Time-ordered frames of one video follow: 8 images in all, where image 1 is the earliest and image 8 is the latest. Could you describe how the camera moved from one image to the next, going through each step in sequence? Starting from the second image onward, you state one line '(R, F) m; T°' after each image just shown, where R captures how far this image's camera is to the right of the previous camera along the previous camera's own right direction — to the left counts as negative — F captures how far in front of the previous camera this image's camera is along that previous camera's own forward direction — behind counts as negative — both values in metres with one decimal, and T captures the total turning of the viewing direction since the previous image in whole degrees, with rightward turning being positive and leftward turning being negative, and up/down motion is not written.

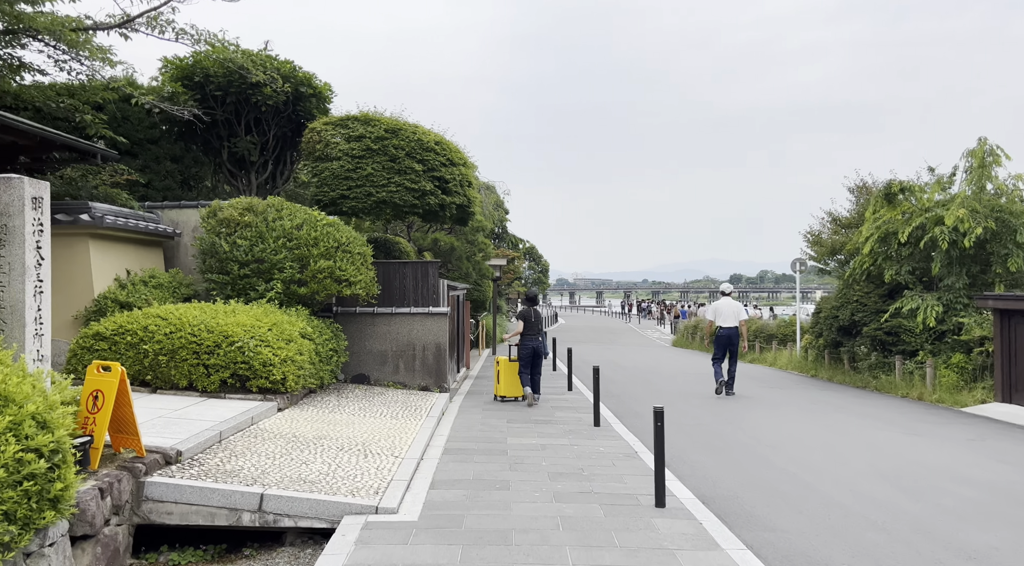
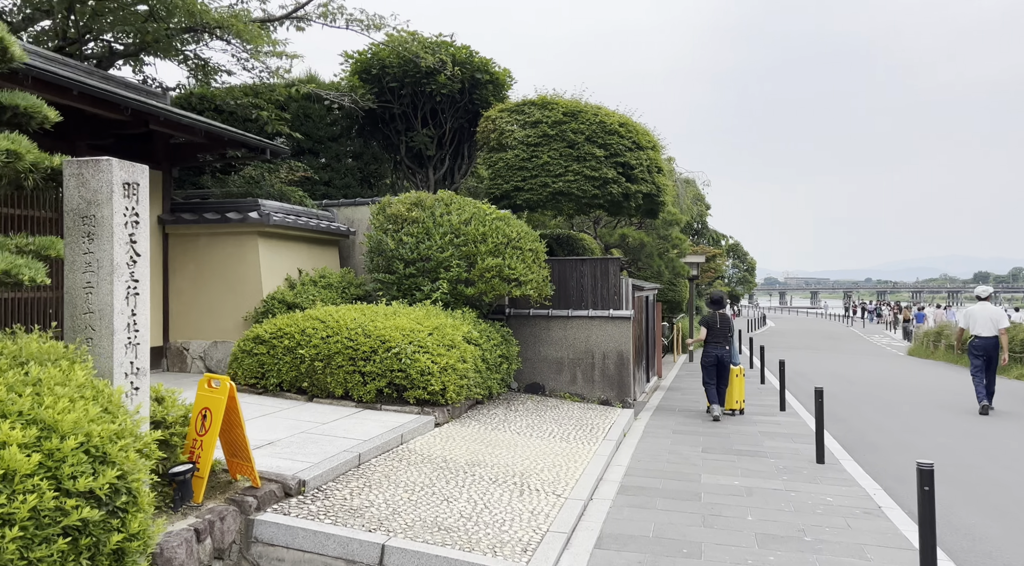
(+0.1, +1.4) m; -14°
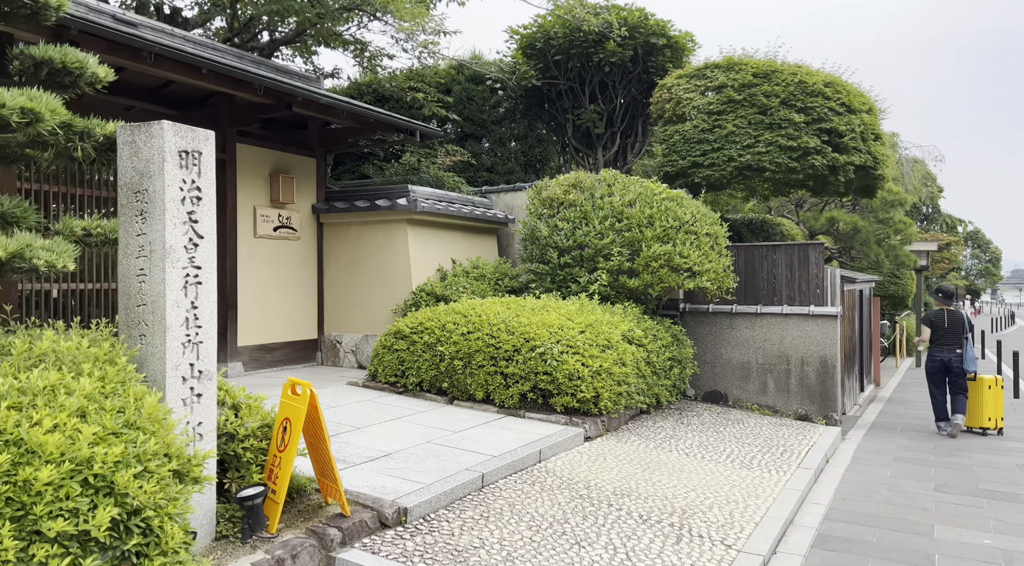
(+0.3, +1.2) m; -14°
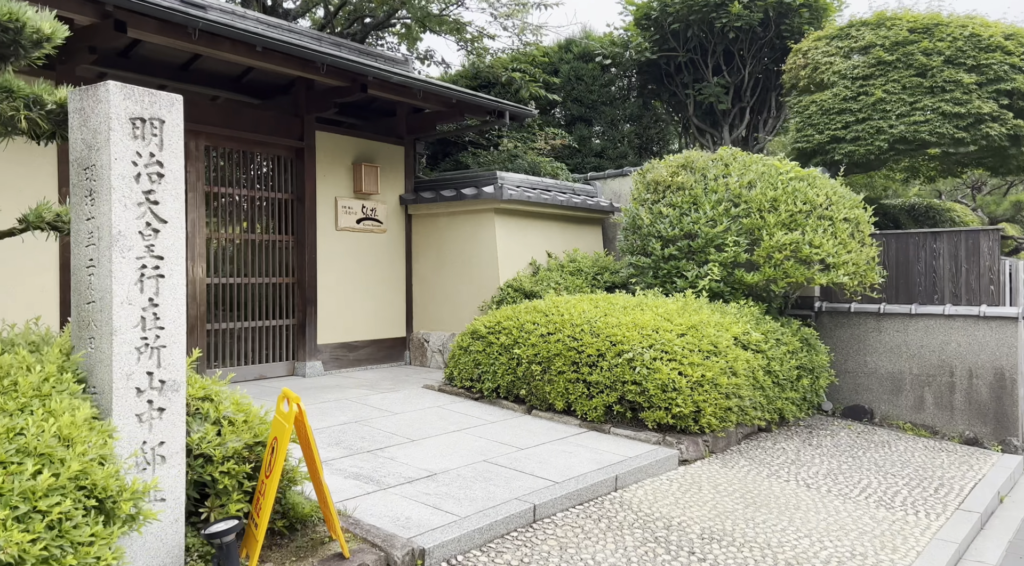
(+0.5, +0.9) m; -11°
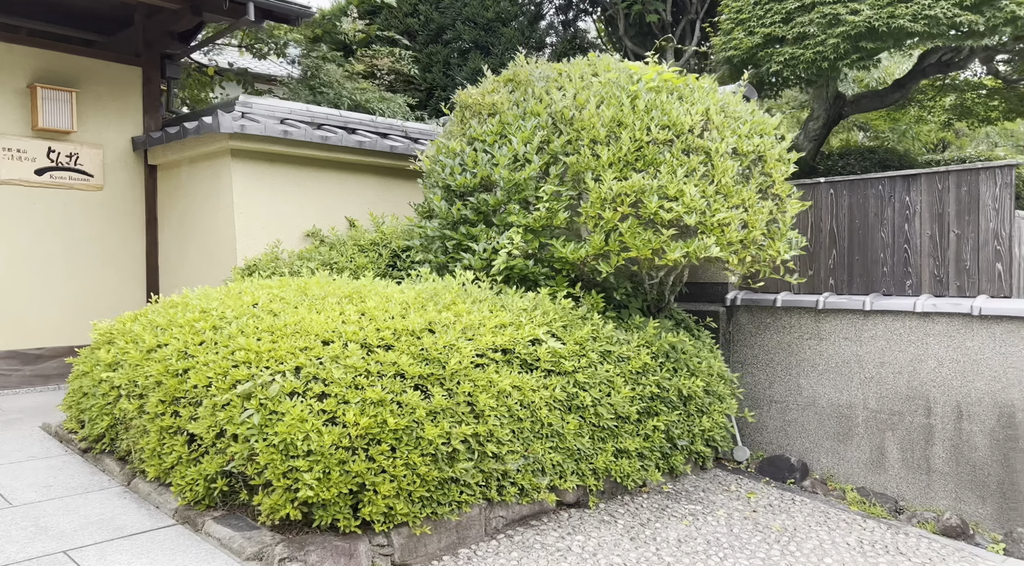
(+2.3, +2.8) m; -6°
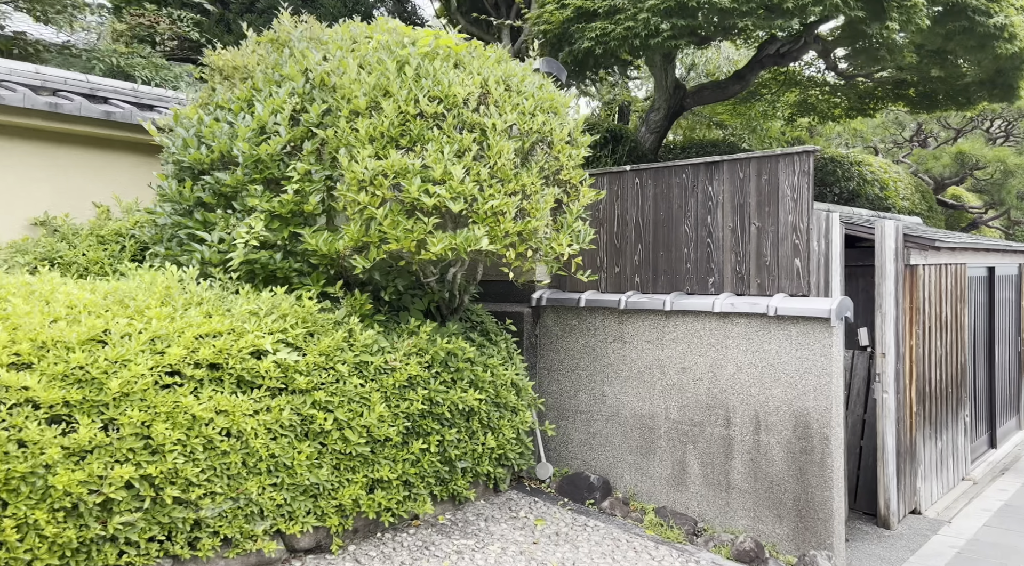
(+0.7, +0.7) m; +8°
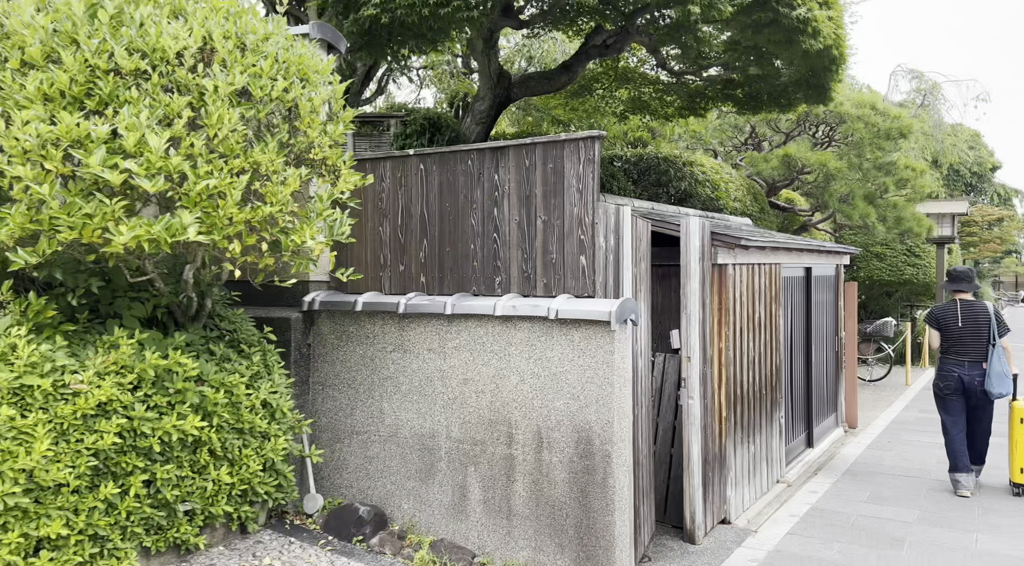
(+0.6, +0.6) m; +10°
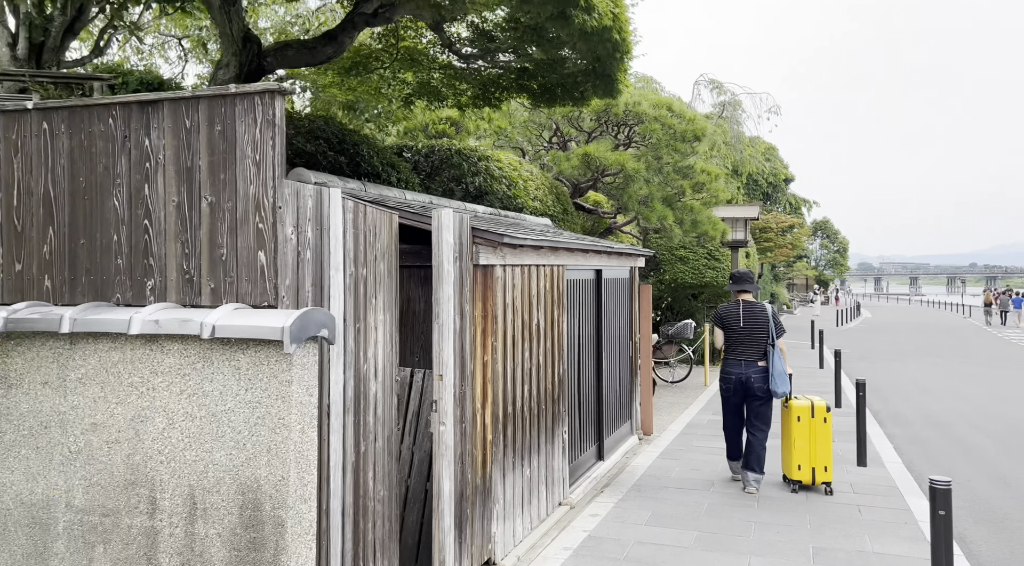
(+0.7, +0.9) m; +12°
